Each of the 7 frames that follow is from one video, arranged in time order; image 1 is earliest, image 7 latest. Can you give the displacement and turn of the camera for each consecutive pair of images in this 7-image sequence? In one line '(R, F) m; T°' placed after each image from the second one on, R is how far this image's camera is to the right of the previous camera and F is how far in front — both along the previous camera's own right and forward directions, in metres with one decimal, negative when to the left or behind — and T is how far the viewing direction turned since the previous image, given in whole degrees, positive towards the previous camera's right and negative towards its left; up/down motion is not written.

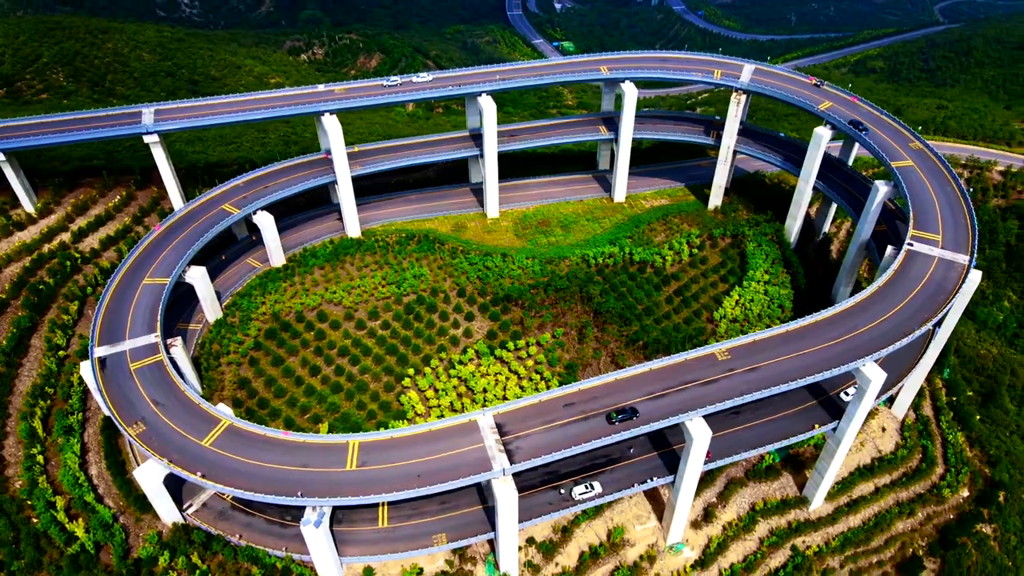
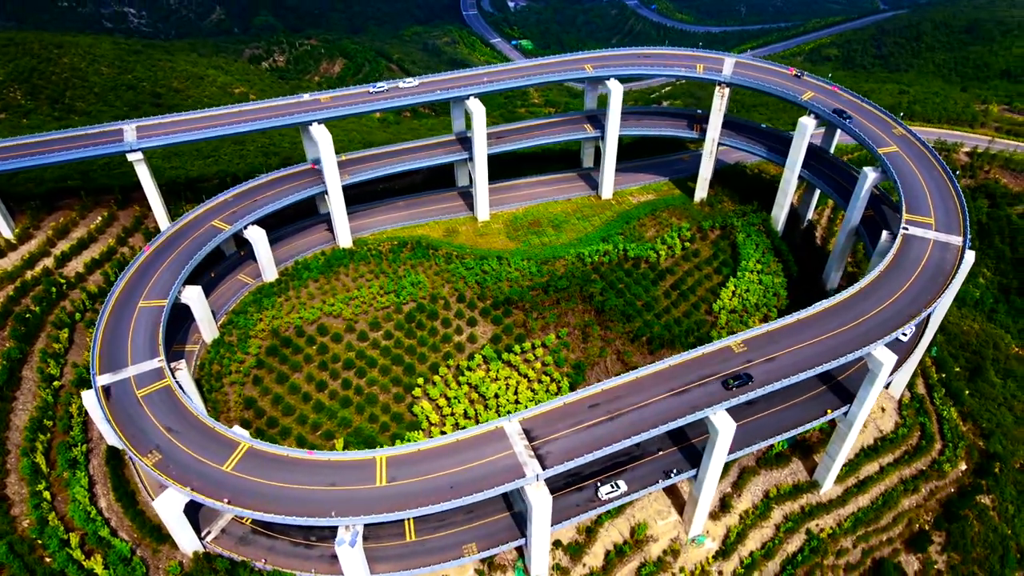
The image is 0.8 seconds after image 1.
(-3.2, +0.3) m; +3°
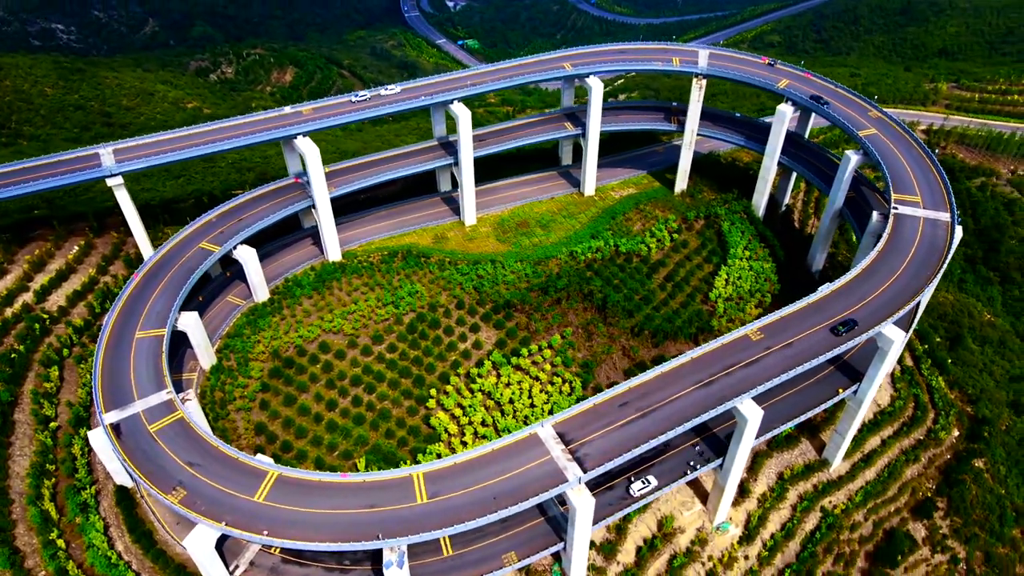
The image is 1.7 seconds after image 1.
(-4.0, +0.5) m; +4°
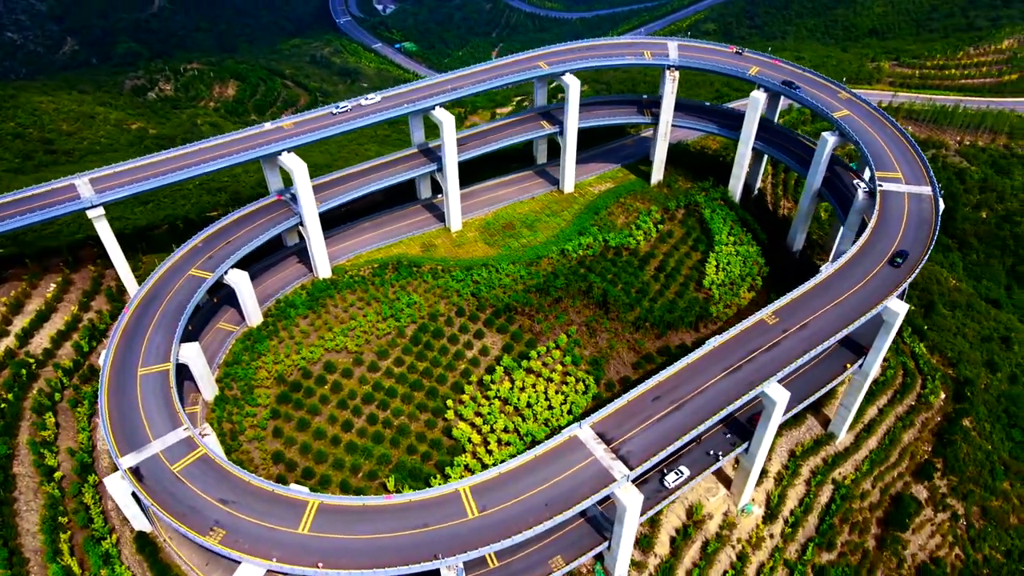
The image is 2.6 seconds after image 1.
(-4.6, +0.5) m; +5°
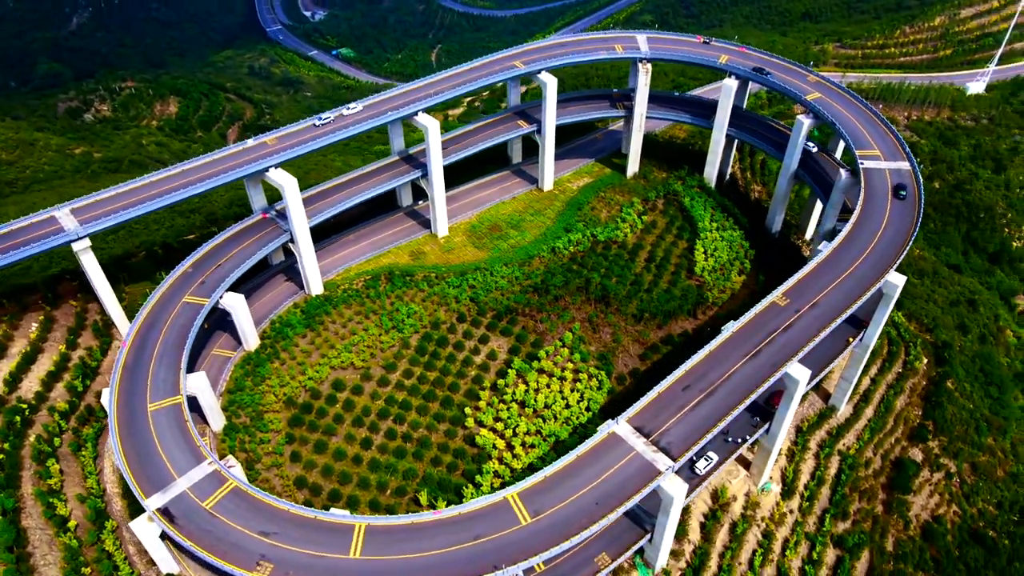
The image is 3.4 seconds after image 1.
(-4.5, +0.4) m; +5°
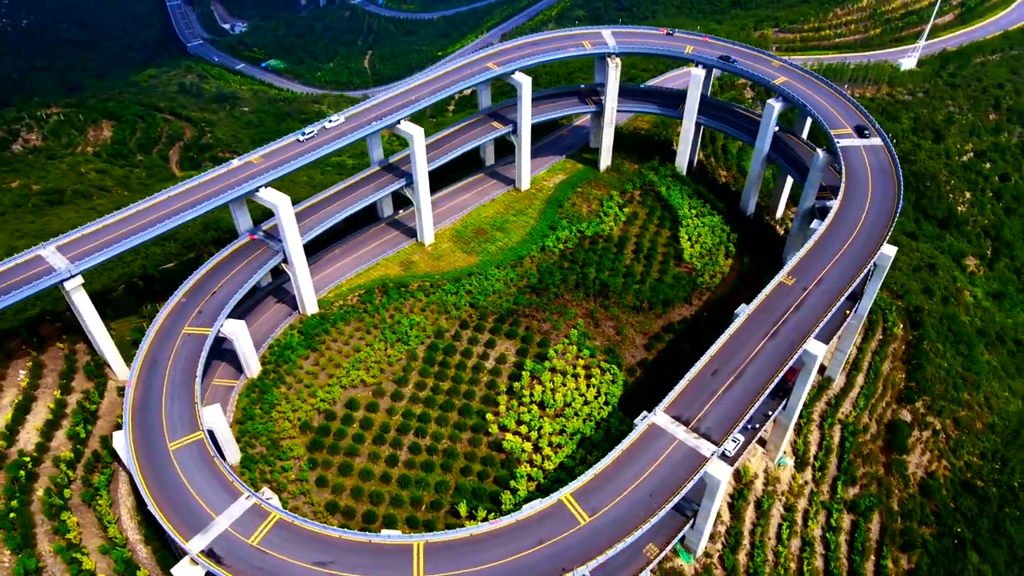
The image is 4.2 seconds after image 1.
(-5.0, +0.3) m; +5°
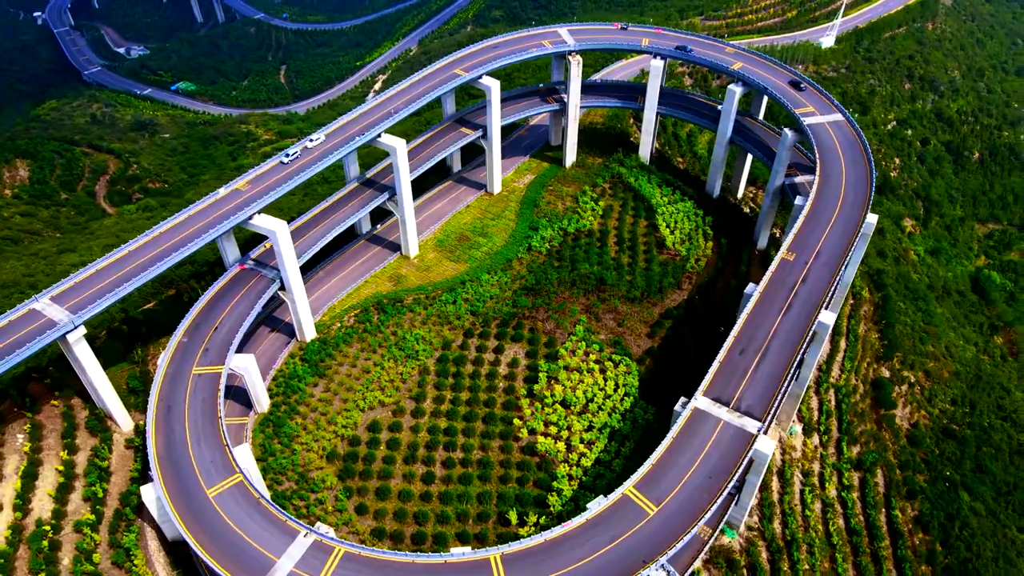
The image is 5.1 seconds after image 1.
(-6.1, +0.3) m; +6°
